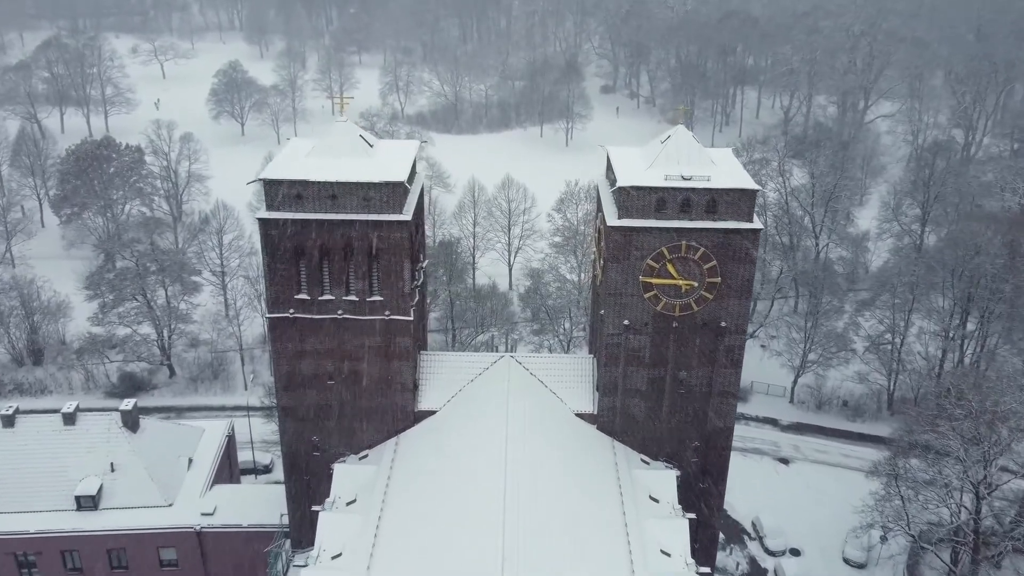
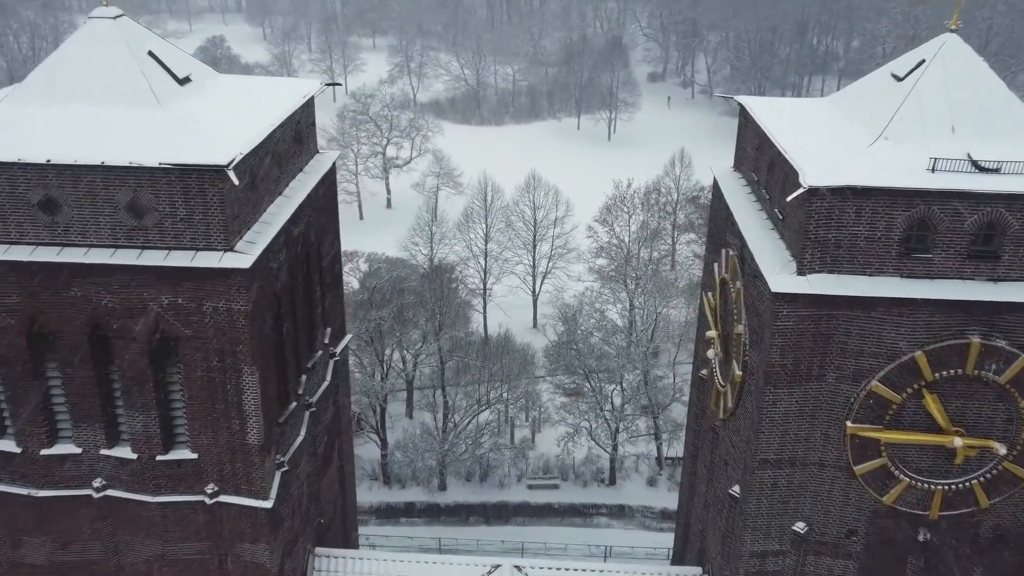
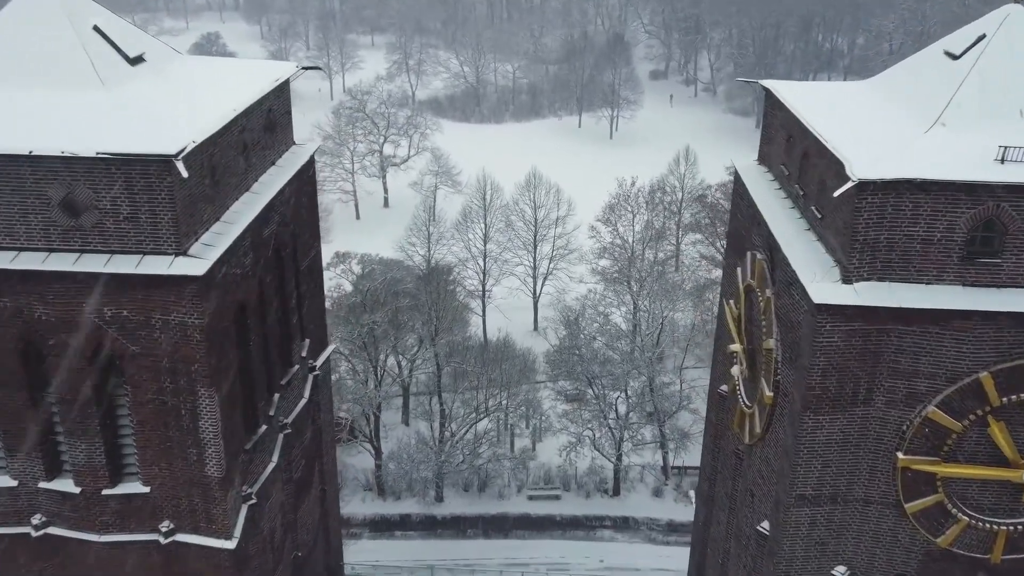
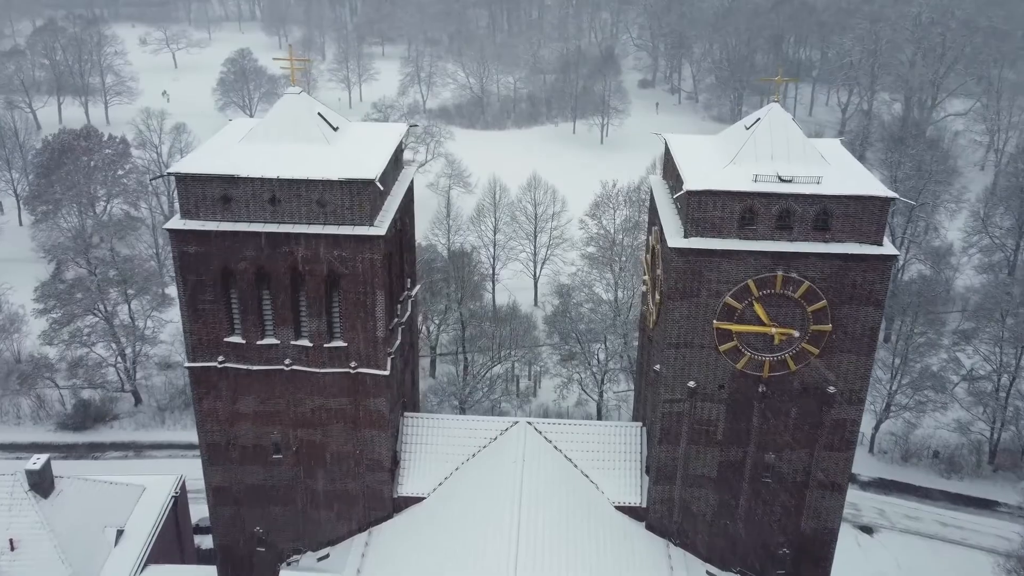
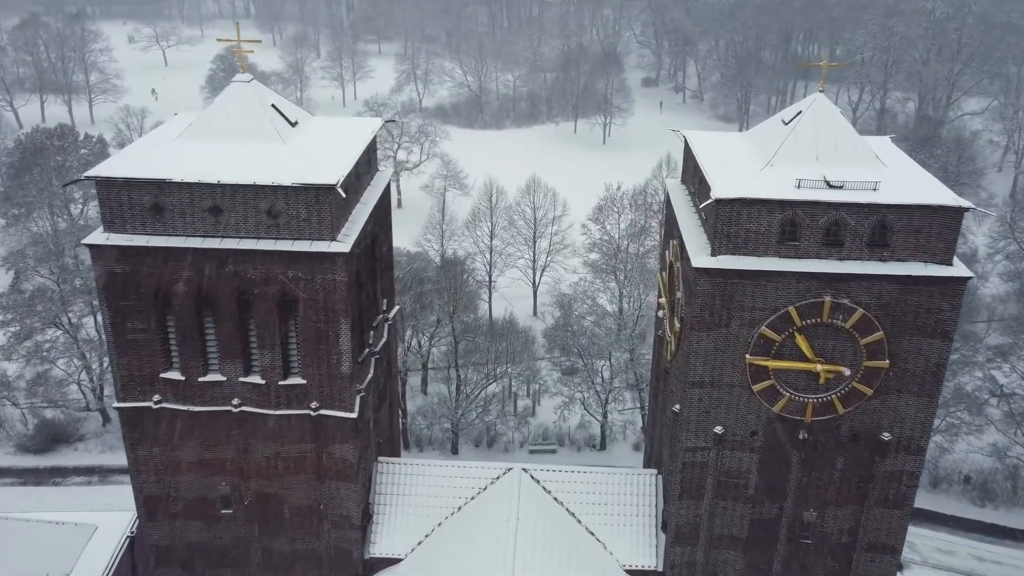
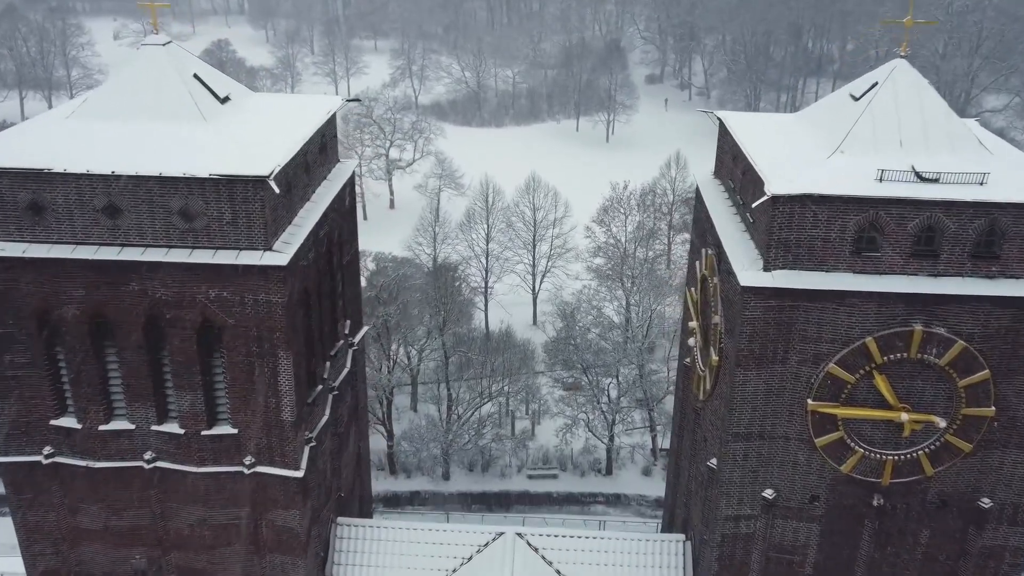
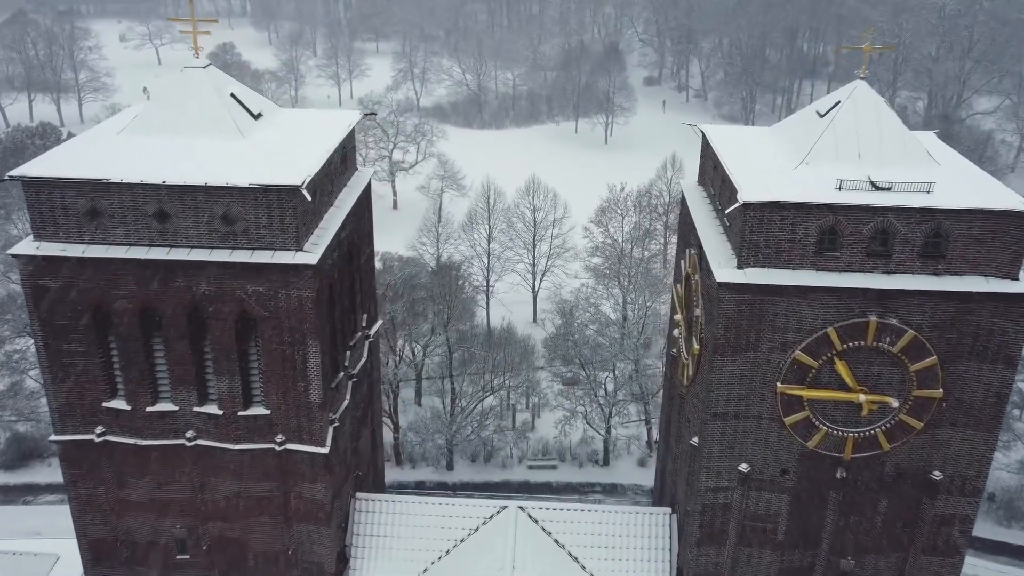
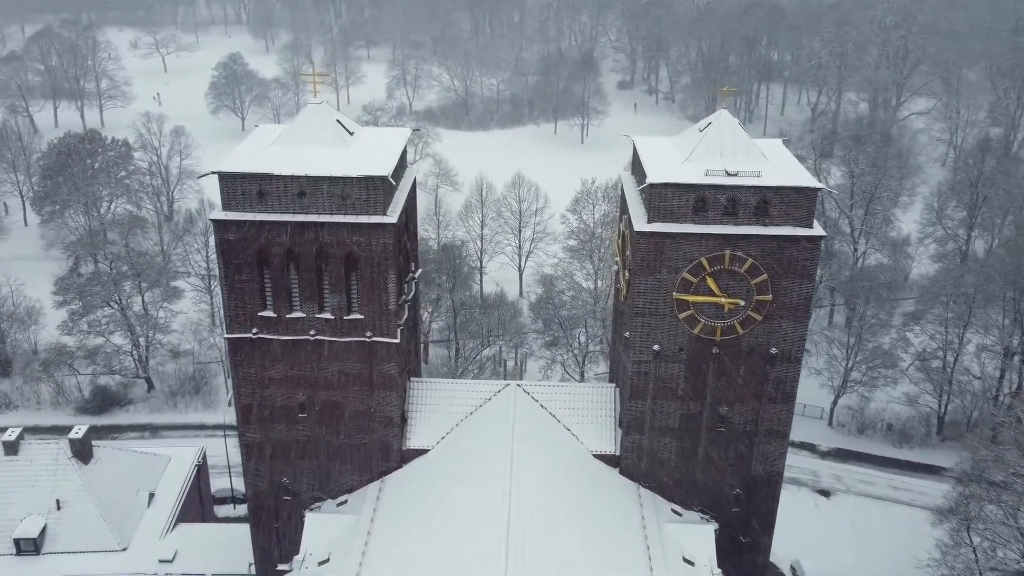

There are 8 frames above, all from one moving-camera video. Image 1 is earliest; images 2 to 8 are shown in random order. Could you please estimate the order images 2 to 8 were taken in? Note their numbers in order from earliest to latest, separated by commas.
8, 4, 5, 7, 6, 2, 3
